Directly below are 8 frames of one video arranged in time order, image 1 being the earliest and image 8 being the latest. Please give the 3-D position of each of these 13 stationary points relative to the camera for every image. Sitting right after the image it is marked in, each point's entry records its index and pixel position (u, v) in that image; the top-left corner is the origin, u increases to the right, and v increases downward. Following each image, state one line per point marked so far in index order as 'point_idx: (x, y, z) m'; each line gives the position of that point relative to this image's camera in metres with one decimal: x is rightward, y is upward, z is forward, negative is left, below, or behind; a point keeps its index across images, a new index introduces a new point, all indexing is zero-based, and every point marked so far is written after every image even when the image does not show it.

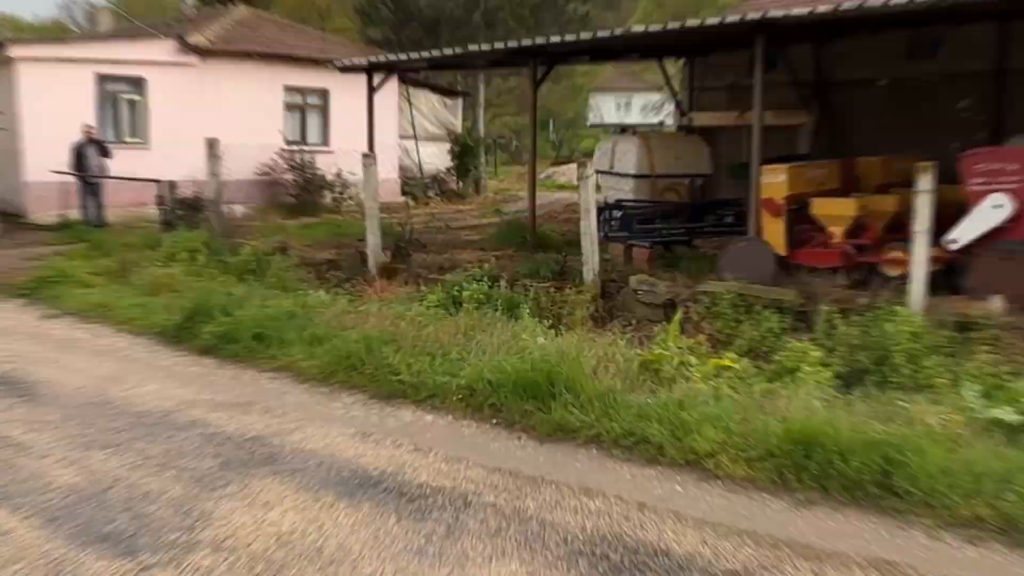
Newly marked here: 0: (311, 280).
0: (-2.0, 0.0, +7.4) m
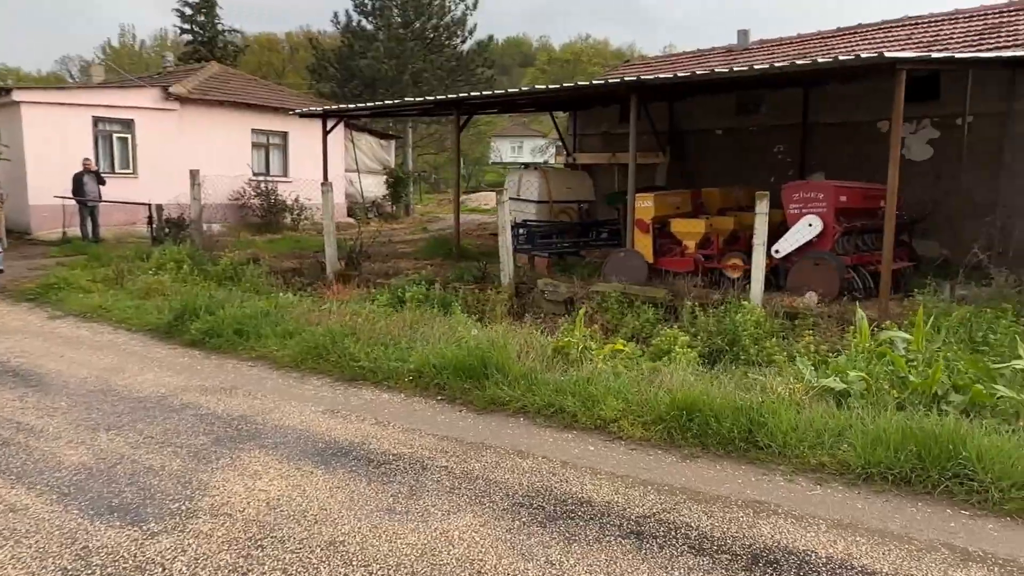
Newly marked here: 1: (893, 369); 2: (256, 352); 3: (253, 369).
0: (-3.1, -0.3, +7.5) m
1: (+2.7, -0.6, +5.2) m
2: (-2.4, -0.6, +6.8) m
3: (-2.3, -0.7, +6.4) m
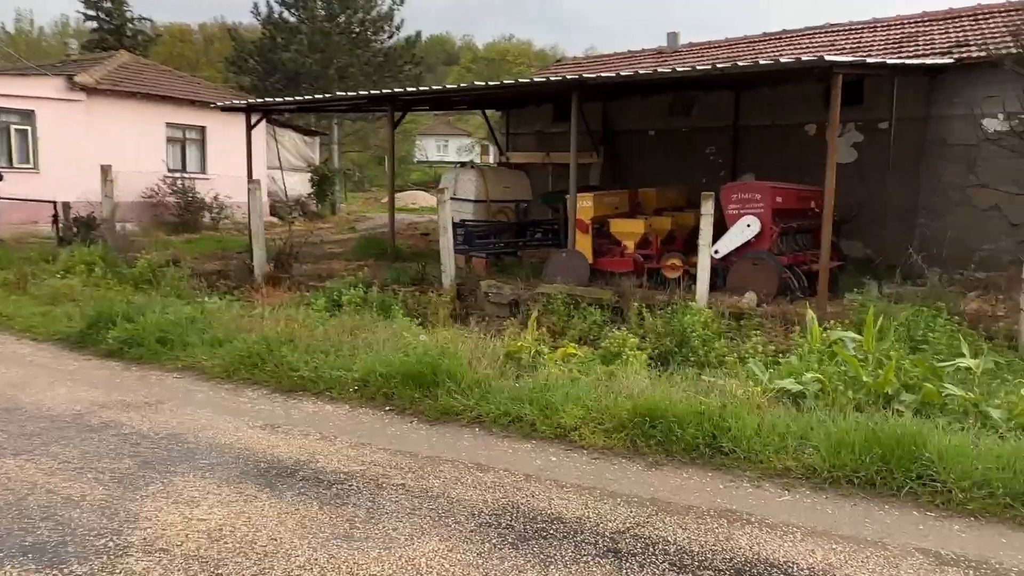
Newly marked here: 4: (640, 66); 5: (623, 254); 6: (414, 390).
0: (-3.6, -0.3, +6.9) m
1: (+2.4, -0.6, +5.3) m
2: (-2.8, -0.6, +6.3) m
3: (-2.7, -0.8, +5.9) m
4: (+2.7, +4.7, +15.4) m
5: (+1.5, +0.5, +10.1) m
6: (-0.7, -0.8, +5.3) m
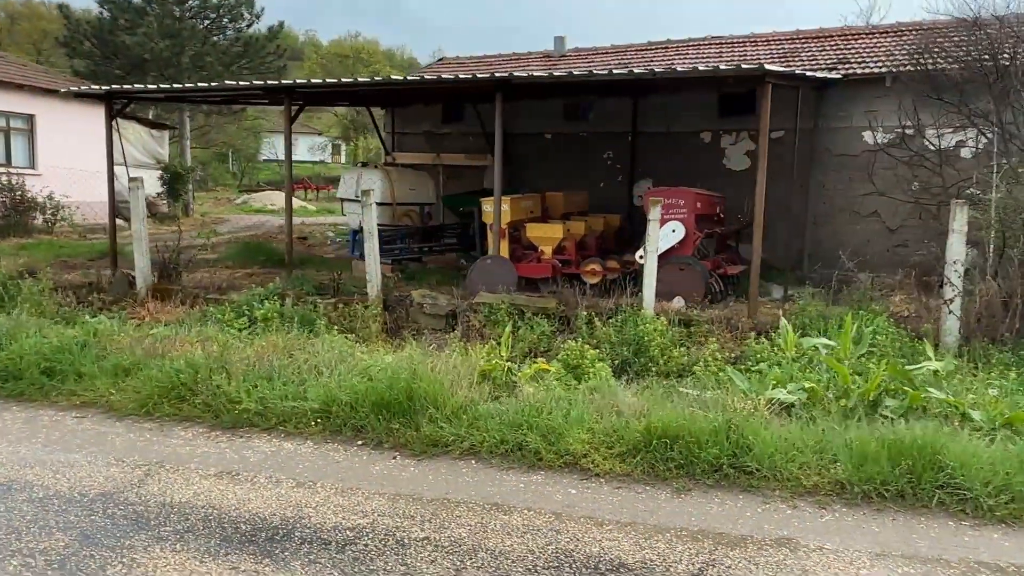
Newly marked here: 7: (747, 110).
0: (-4.0, -0.5, +5.7) m
1: (+2.3, -0.6, +5.3) m
2: (-3.1, -0.8, +5.2) m
3: (-2.9, -0.9, +4.9) m
4: (+0.3, +4.6, +15.2) m
5: (+0.4, +0.4, +9.9) m
6: (-0.8, -0.9, +4.7) m
7: (+3.8, +2.8, +11.7) m
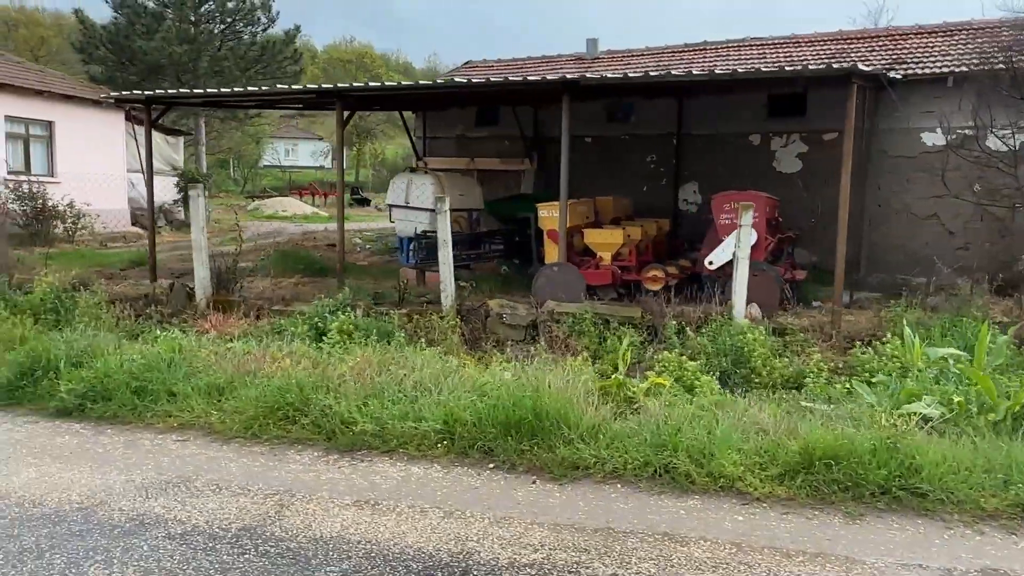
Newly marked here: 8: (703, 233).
0: (-3.1, -0.6, +5.4) m
1: (+3.1, -0.7, +5.0) m
2: (-2.2, -0.9, +4.9) m
3: (-2.0, -1.0, +4.6) m
4: (+1.0, +4.5, +15.0) m
5: (+1.2, +0.3, +9.6) m
6: (0.0, -0.9, +4.4) m
7: (+4.5, +2.8, +11.5) m
8: (+3.2, +0.9, +12.3) m
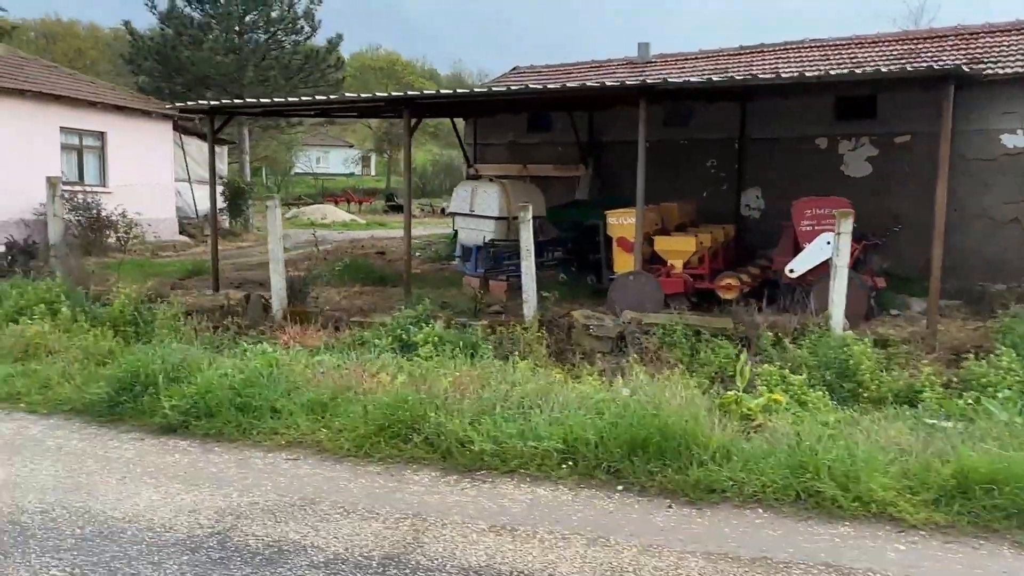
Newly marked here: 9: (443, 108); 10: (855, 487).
0: (-2.4, -0.7, +5.3) m
1: (+3.8, -0.8, +4.7) m
2: (-1.5, -1.0, +4.8) m
3: (-1.3, -1.1, +4.5) m
4: (+2.1, +4.3, +14.8) m
5: (+2.0, +0.2, +9.4) m
6: (+0.8, -1.0, +4.2) m
7: (+5.4, +2.7, +11.2) m
8: (+4.2, +0.8, +12.0) m
9: (-1.0, +2.5, +10.1) m
10: (+1.8, -1.1, +3.9) m
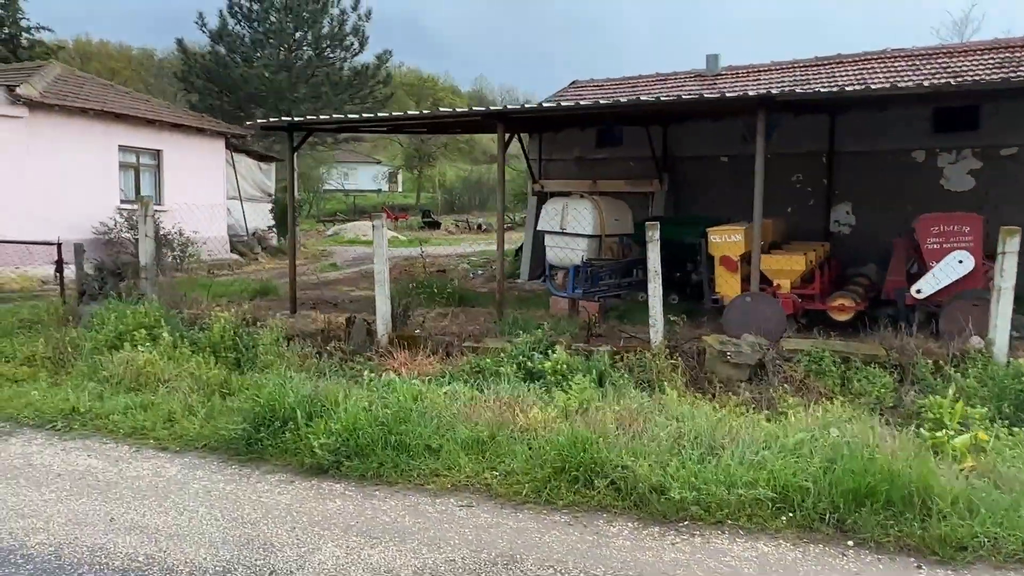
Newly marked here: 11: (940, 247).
0: (-1.2, -0.9, +4.9) m
1: (+4.9, -0.9, +4.2) m
2: (-0.4, -1.1, +4.4) m
3: (-0.2, -1.2, +4.0) m
4: (+3.4, +3.9, +14.4) m
5: (+3.3, -0.1, +8.9) m
6: (+1.9, -1.2, +3.8) m
7: (+6.7, +2.4, +10.7) m
8: (+5.5, +0.5, +11.5) m
9: (+0.3, +2.2, +9.7) m
10: (+2.9, -1.2, +3.4) m
11: (+4.7, +0.5, +8.1) m
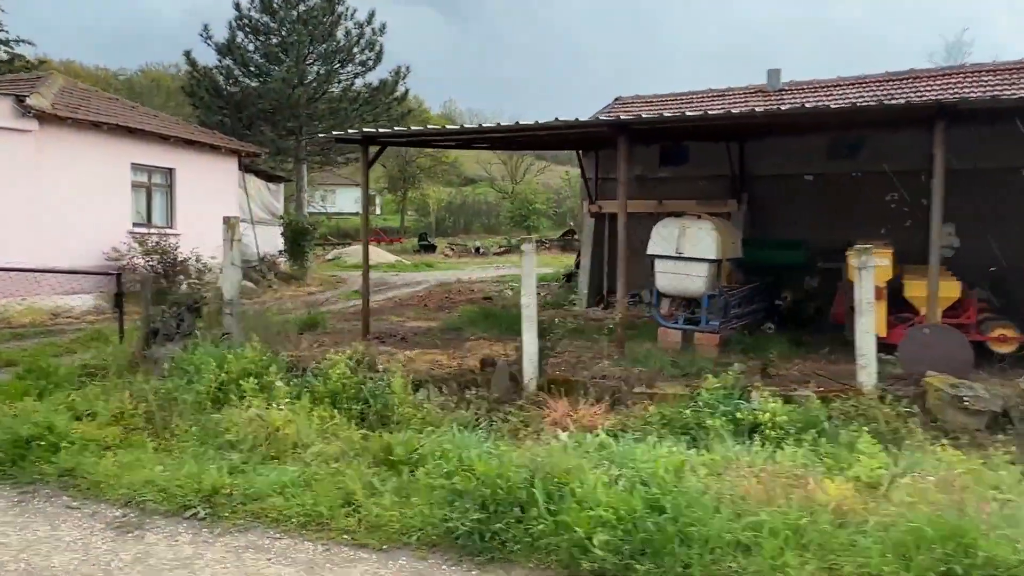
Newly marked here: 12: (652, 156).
0: (+0.3, -1.1, +3.8) m
1: (+6.6, -1.1, +3.4) m
2: (+1.2, -1.3, +3.3) m
3: (+1.4, -1.4, +3.0) m
4: (+4.4, +3.4, +13.7) m
5: (+4.6, -0.4, +8.0) m
6: (+3.5, -1.3, +2.8) m
7: (+7.9, +2.0, +10.1) m
8: (+6.7, +0.1, +10.7) m
9: (+1.6, +1.8, +8.8) m
10: (+4.6, -1.4, +2.5) m
11: (+6.1, +0.2, +7.3) m
12: (+2.5, +2.4, +13.3) m
